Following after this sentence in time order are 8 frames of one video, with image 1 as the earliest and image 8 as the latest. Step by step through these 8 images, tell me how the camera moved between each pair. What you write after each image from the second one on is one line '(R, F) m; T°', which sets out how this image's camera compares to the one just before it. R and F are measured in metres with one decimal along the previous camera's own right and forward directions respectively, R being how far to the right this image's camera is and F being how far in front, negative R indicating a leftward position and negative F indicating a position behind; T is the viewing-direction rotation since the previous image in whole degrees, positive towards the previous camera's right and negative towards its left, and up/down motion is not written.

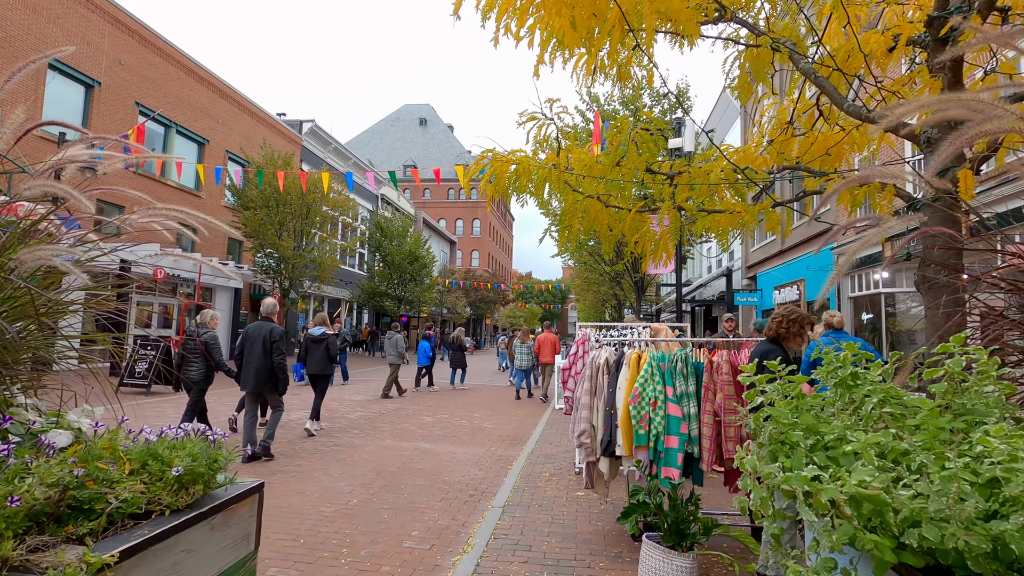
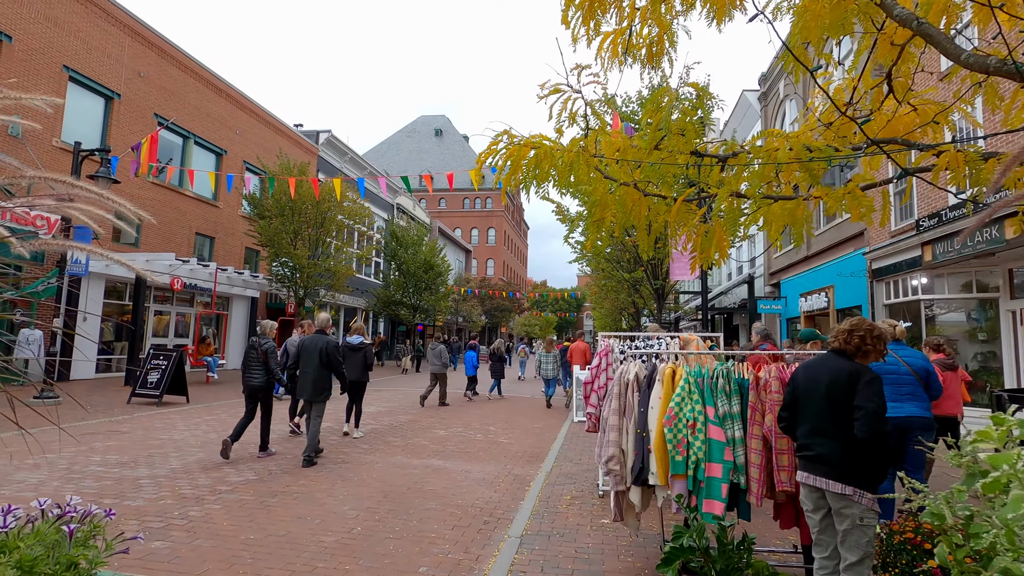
(0.0, +0.5) m; -2°
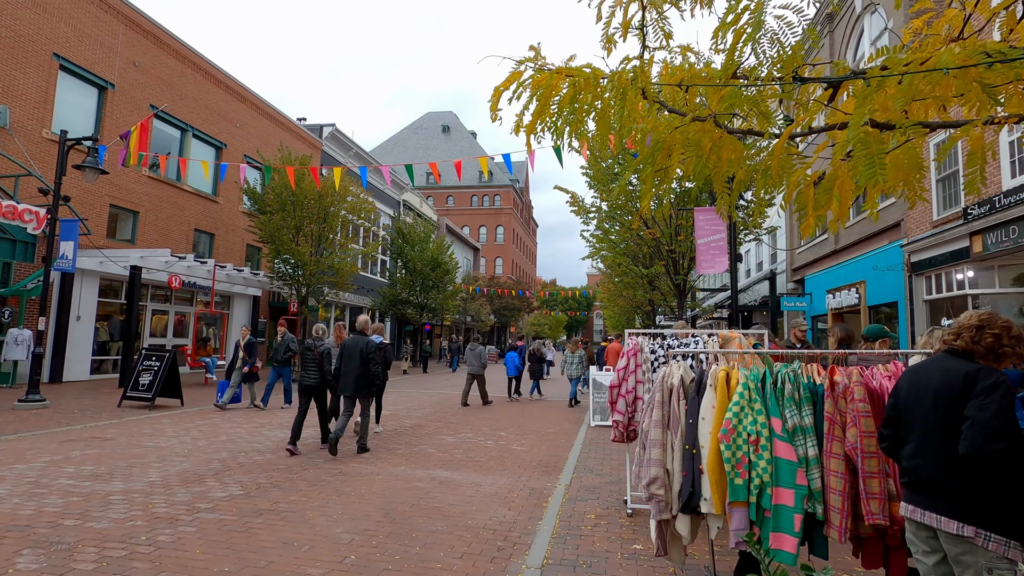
(-0.1, +0.7) m; -1°
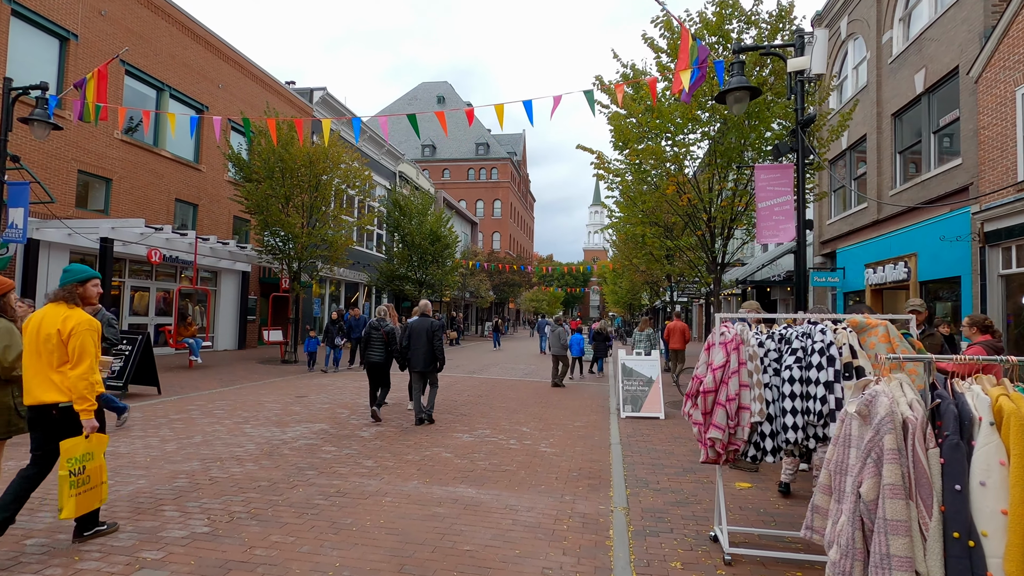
(-0.5, +1.5) m; 0°
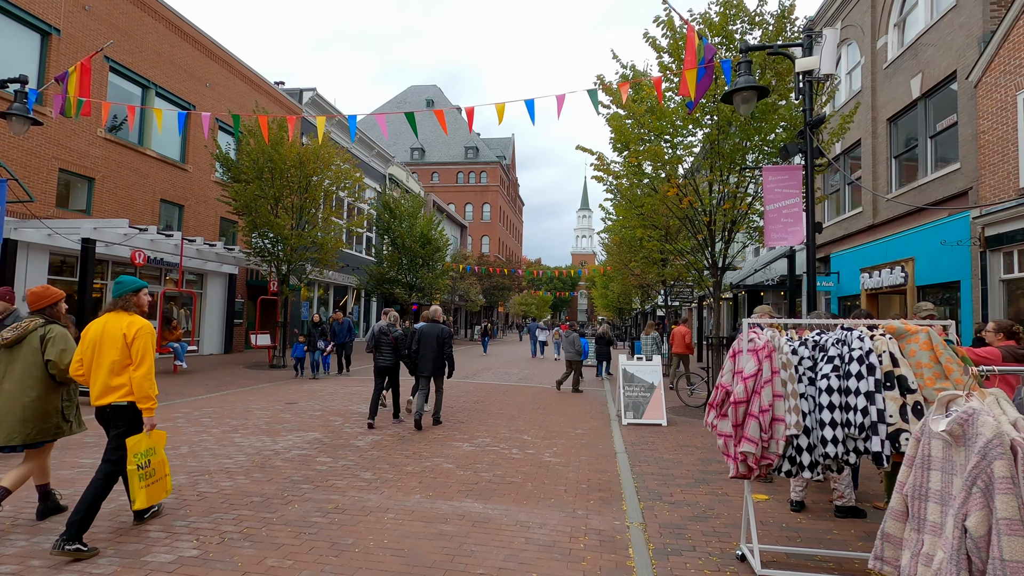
(-0.2, +0.3) m; +1°
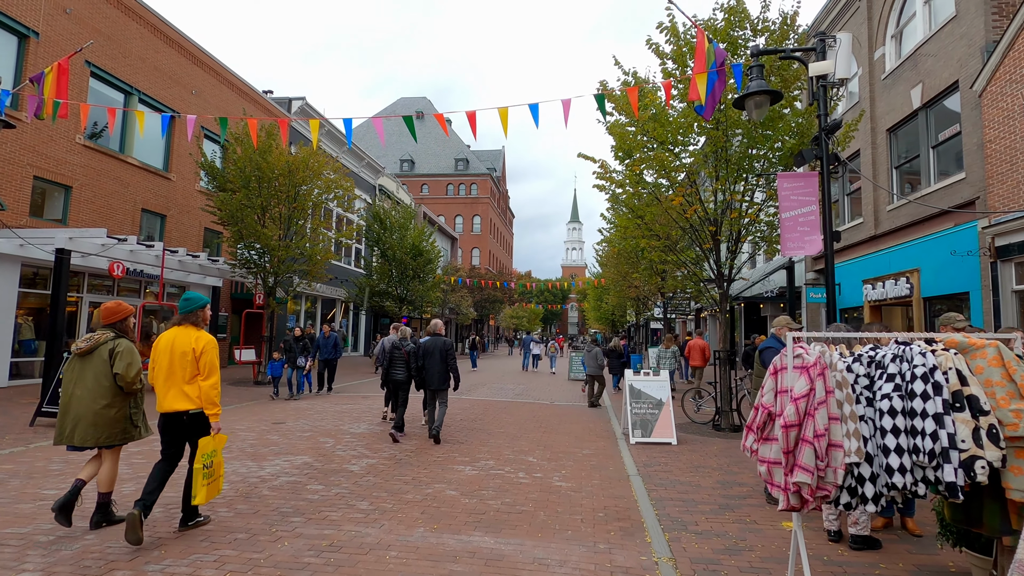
(-0.2, +0.4) m; +1°
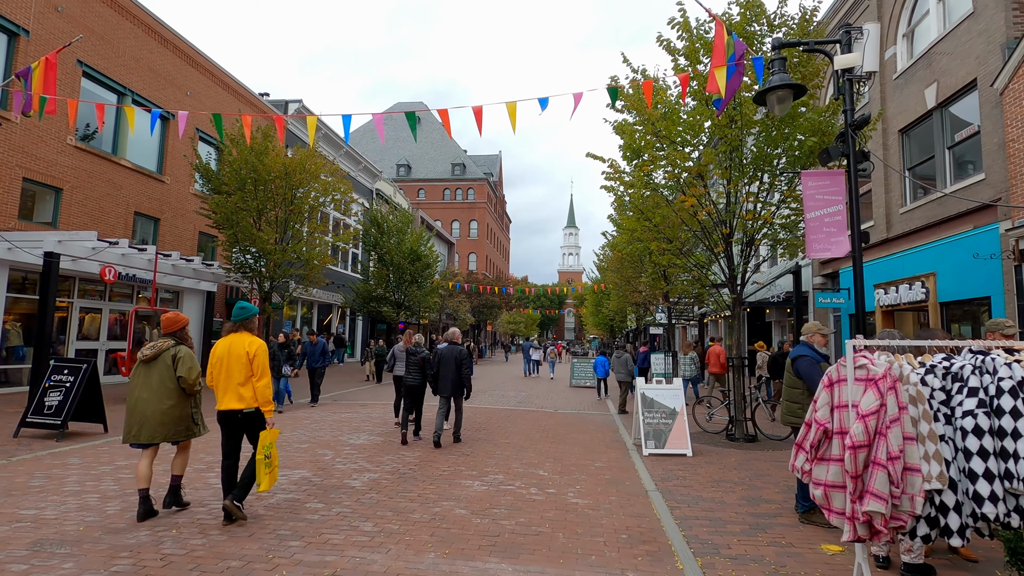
(-0.2, +0.4) m; 0°
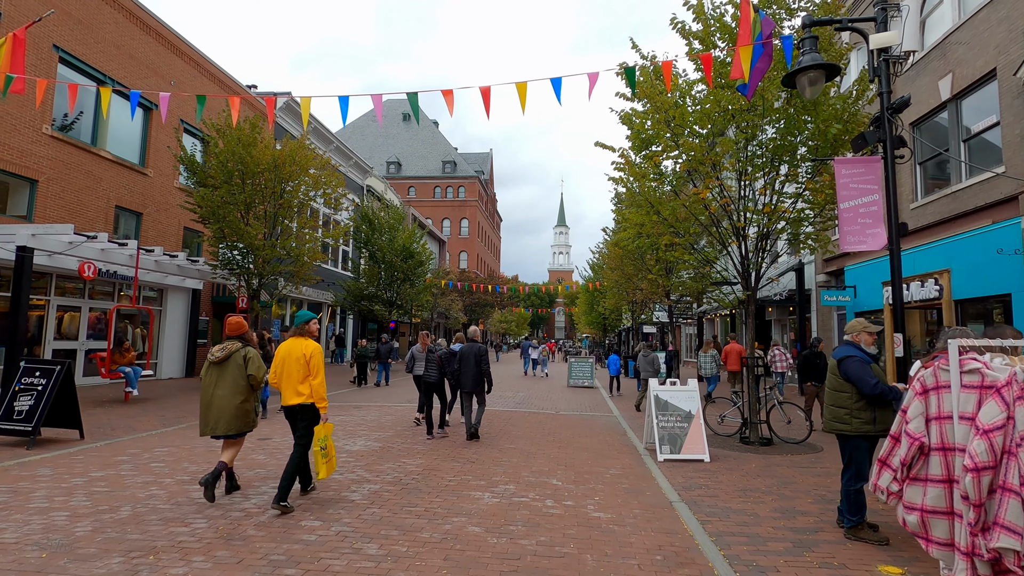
(-0.3, +0.5) m; +1°
